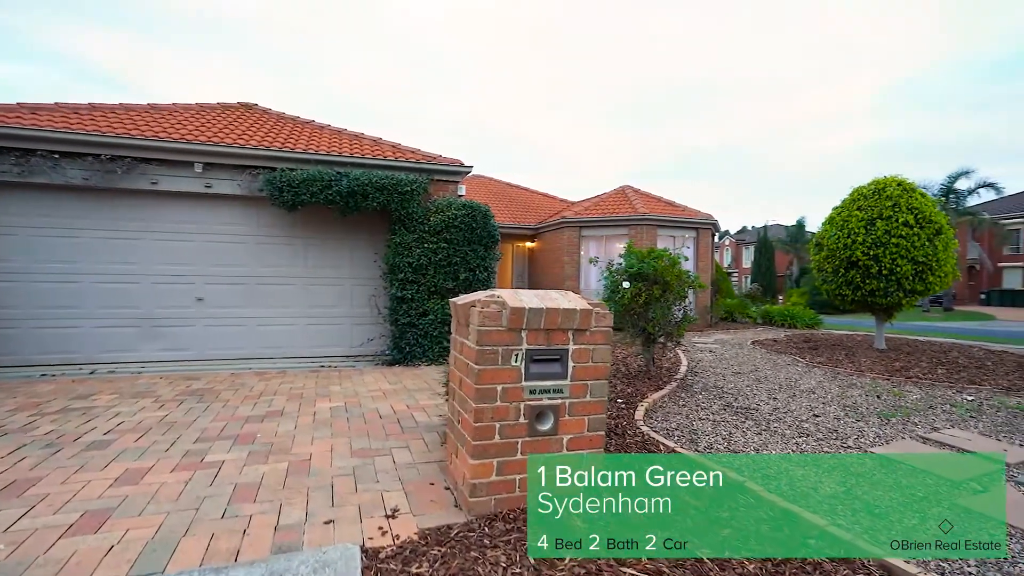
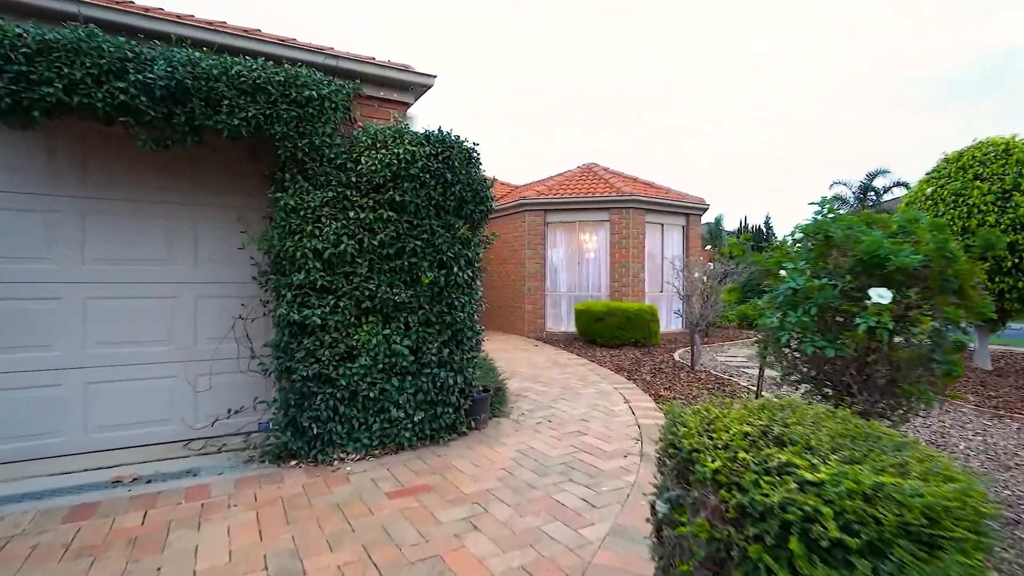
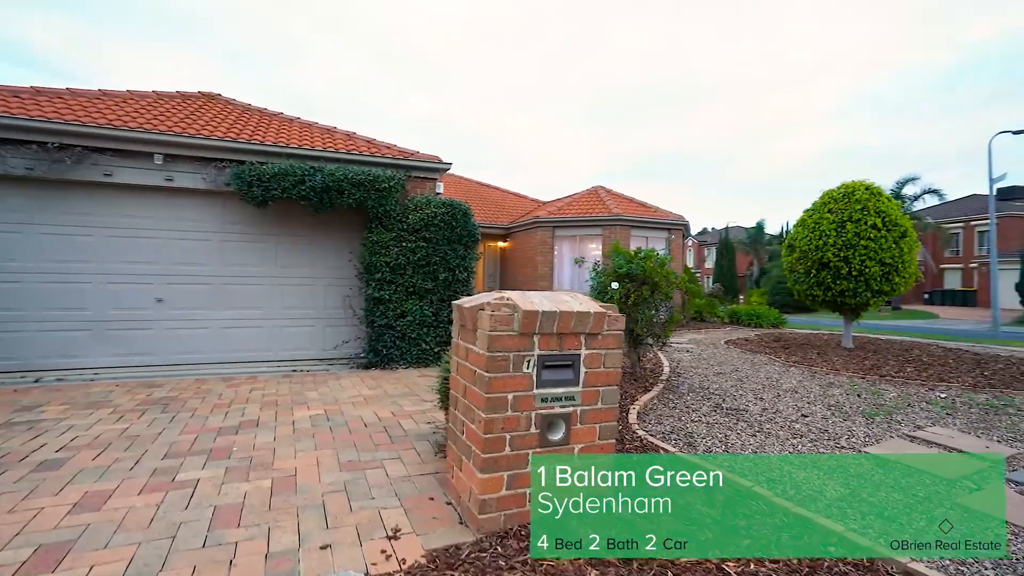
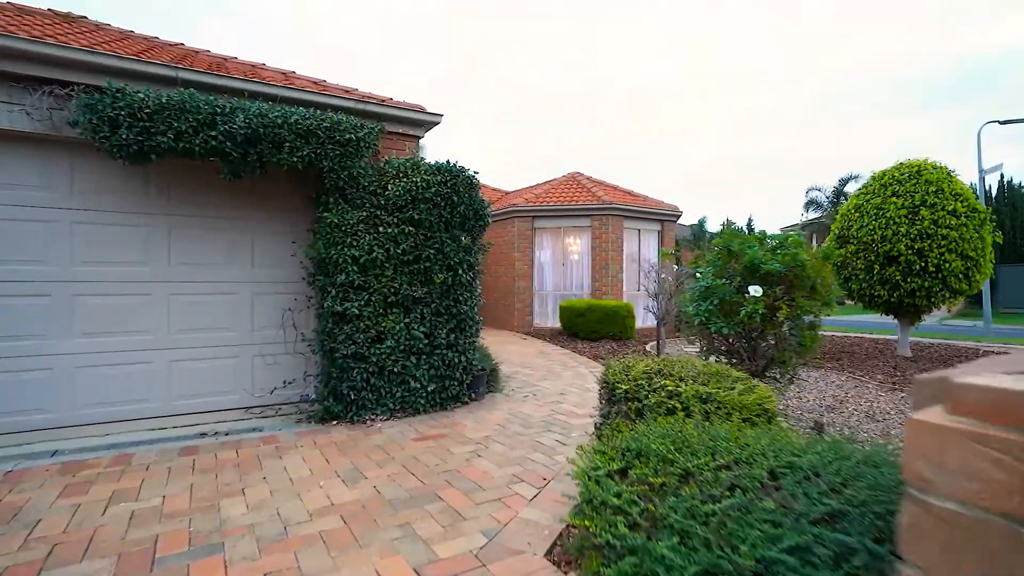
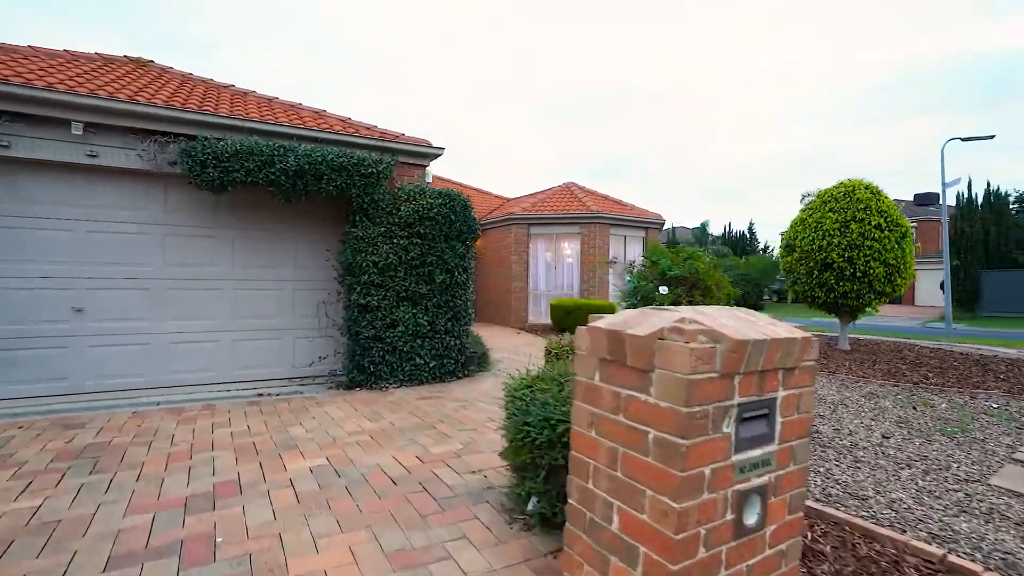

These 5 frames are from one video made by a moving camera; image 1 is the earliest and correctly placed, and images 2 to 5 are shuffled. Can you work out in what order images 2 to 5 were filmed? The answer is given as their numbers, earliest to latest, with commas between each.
3, 5, 4, 2
